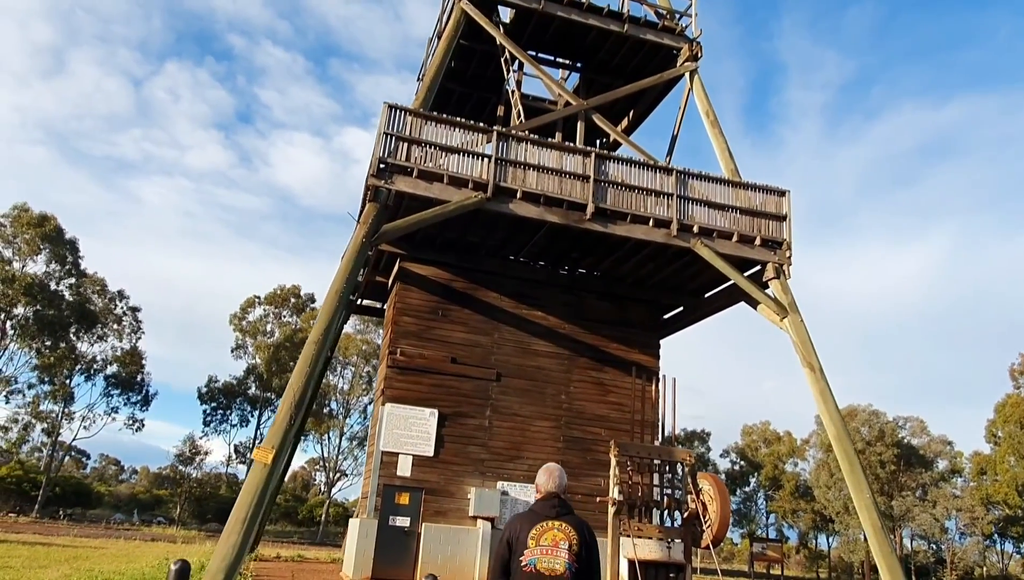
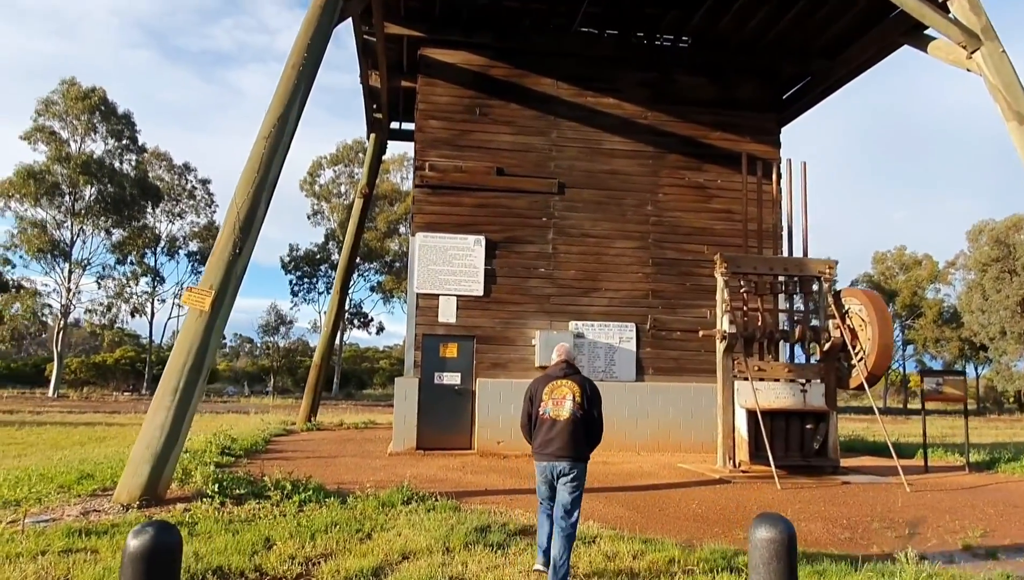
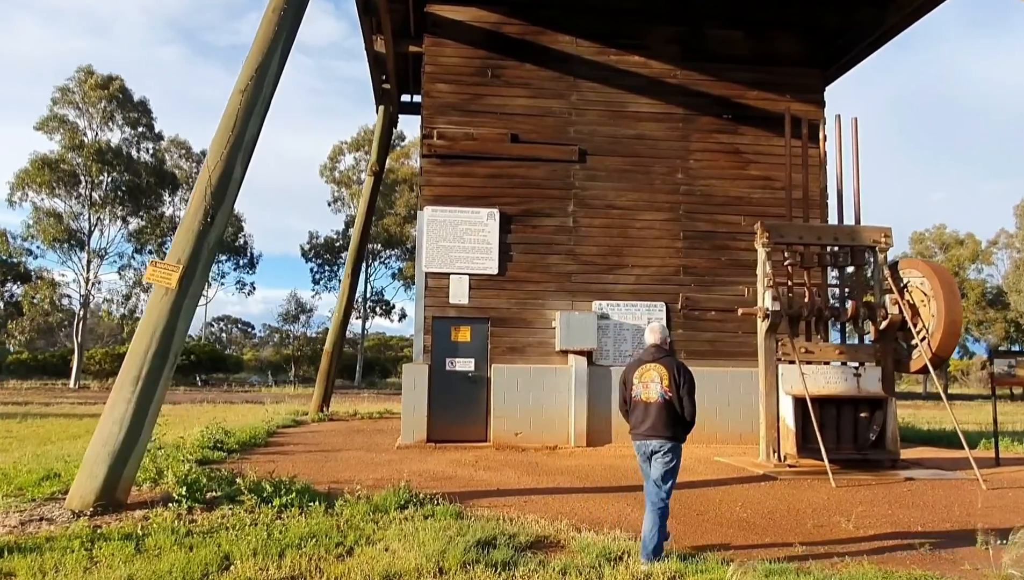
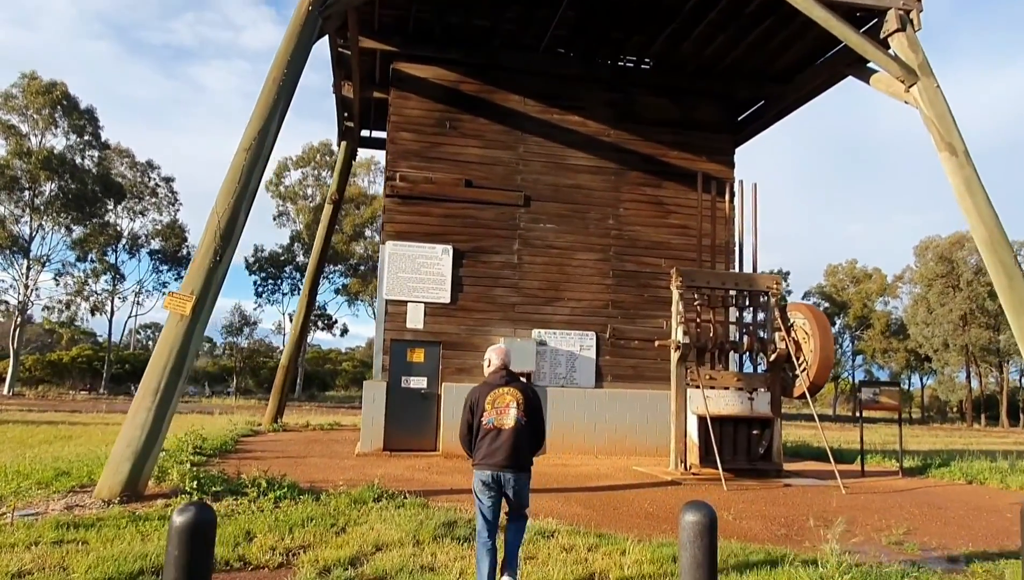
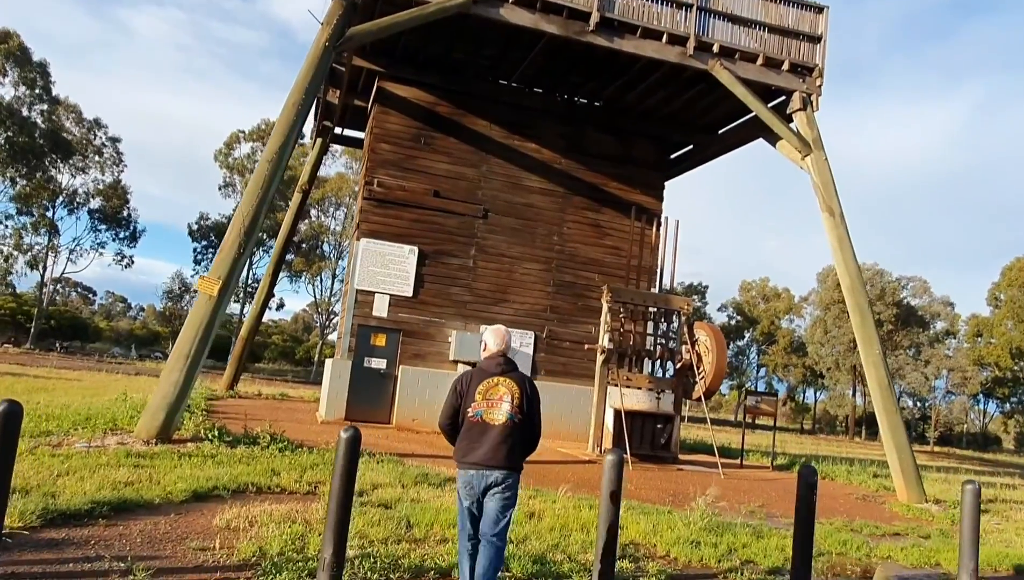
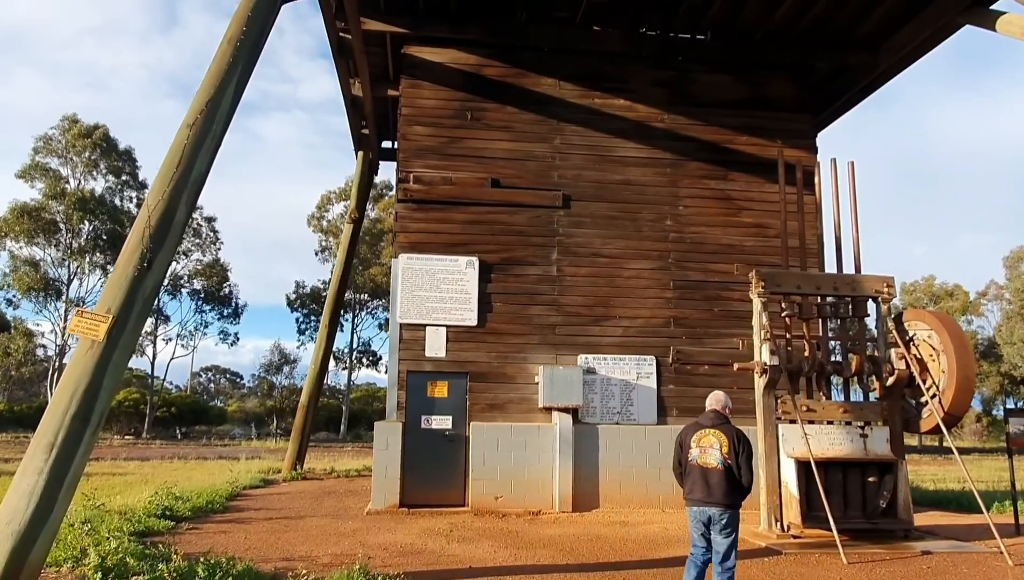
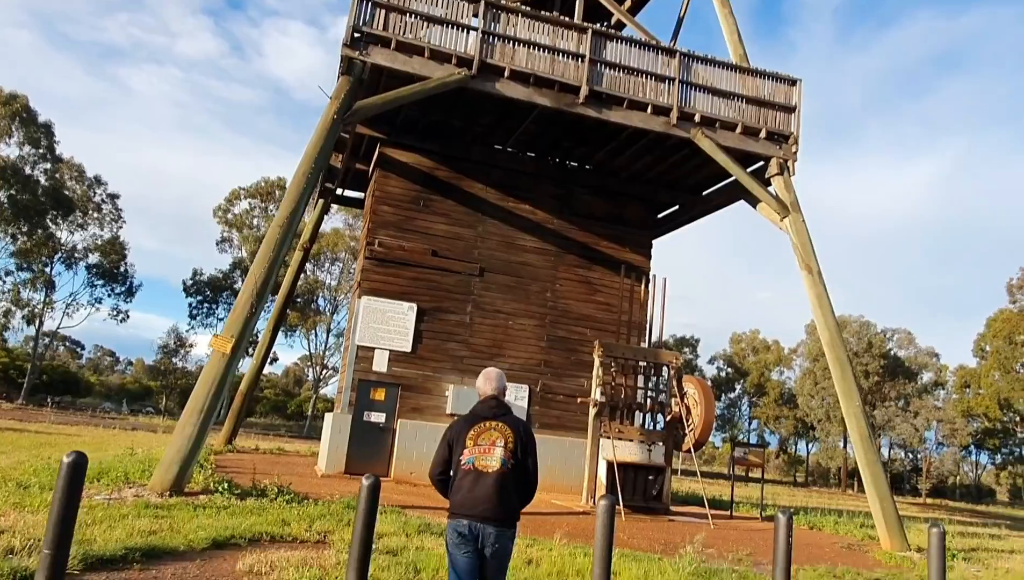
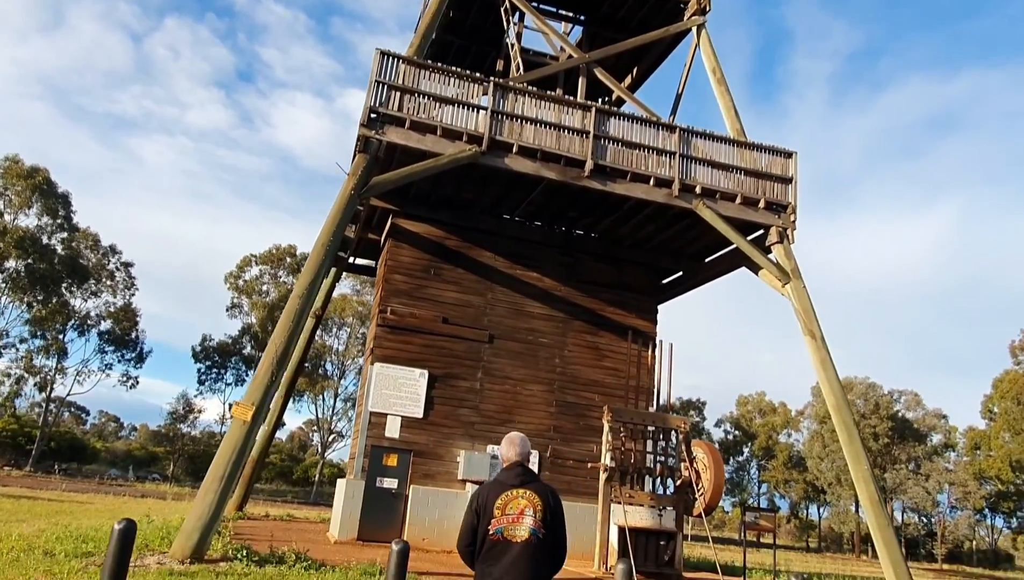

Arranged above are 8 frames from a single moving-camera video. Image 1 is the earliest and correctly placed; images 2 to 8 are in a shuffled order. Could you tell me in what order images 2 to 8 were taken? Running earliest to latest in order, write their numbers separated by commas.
8, 7, 5, 4, 2, 3, 6
